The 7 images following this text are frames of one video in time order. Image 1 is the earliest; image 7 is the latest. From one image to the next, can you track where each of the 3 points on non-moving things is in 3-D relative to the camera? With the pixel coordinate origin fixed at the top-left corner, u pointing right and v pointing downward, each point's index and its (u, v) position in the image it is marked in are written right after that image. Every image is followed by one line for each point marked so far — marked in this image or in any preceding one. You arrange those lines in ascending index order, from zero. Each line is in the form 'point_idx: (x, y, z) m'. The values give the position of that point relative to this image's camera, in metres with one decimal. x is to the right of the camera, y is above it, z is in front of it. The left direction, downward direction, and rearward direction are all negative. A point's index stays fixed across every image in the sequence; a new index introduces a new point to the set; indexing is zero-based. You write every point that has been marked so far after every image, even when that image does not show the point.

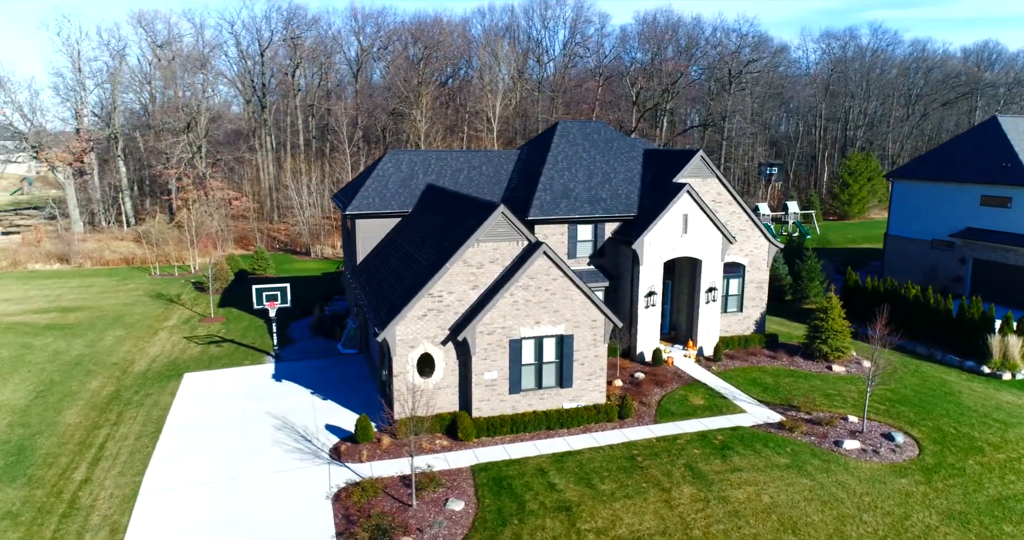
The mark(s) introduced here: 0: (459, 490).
0: (-1.3, -5.4, +17.5) m
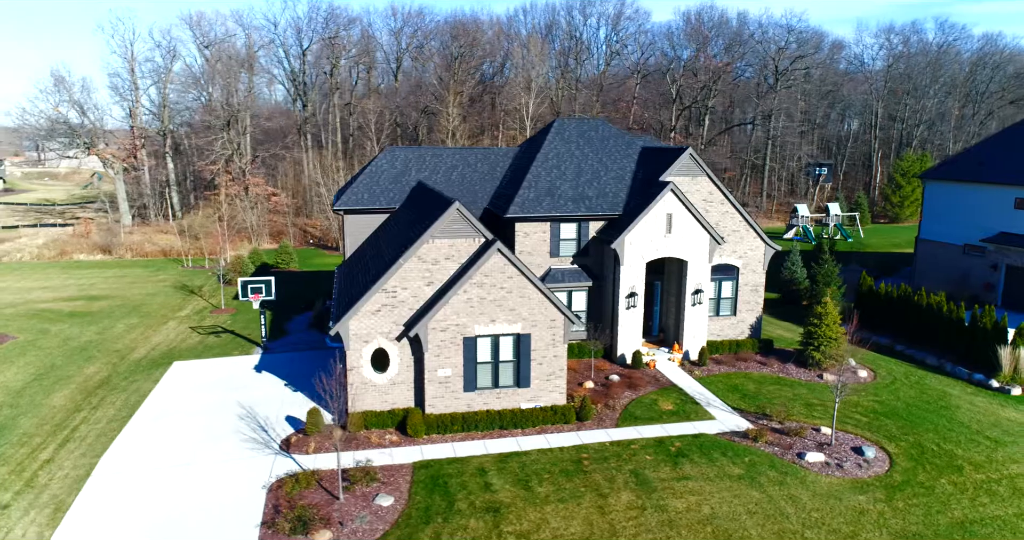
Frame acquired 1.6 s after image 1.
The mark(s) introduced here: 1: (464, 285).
0: (-2.9, -5.3, +17.5) m
1: (-1.3, -0.4, +19.9) m
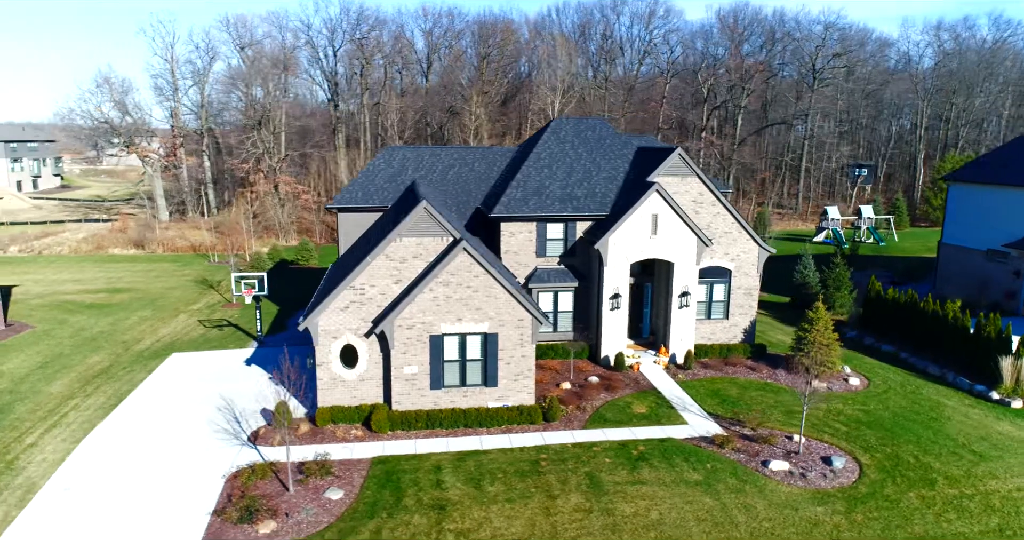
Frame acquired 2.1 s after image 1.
0: (-4.2, -5.2, +17.8) m
1: (-2.3, -0.4, +20.1) m
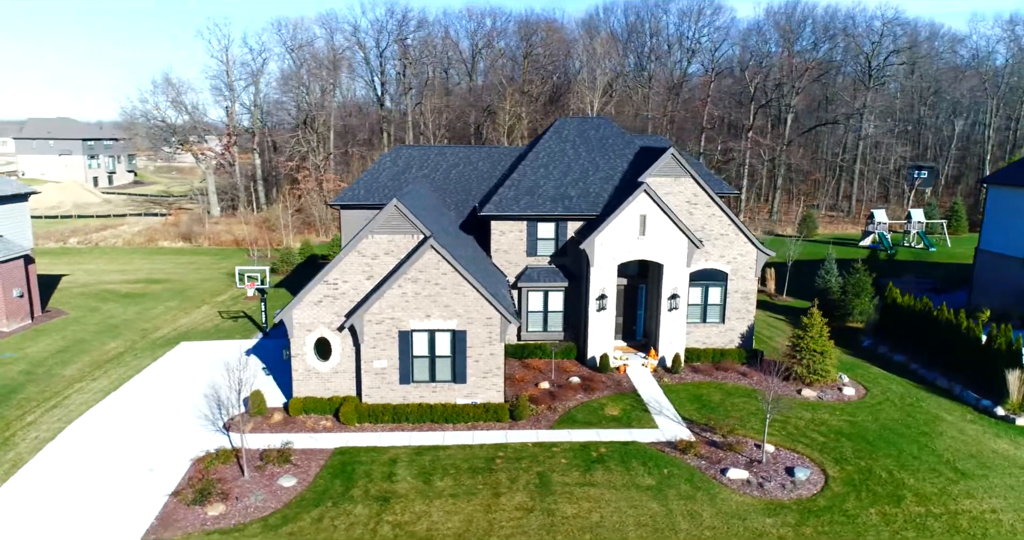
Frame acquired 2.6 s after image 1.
0: (-5.4, -5.1, +18.3) m
1: (-3.2, -0.3, +20.4) m
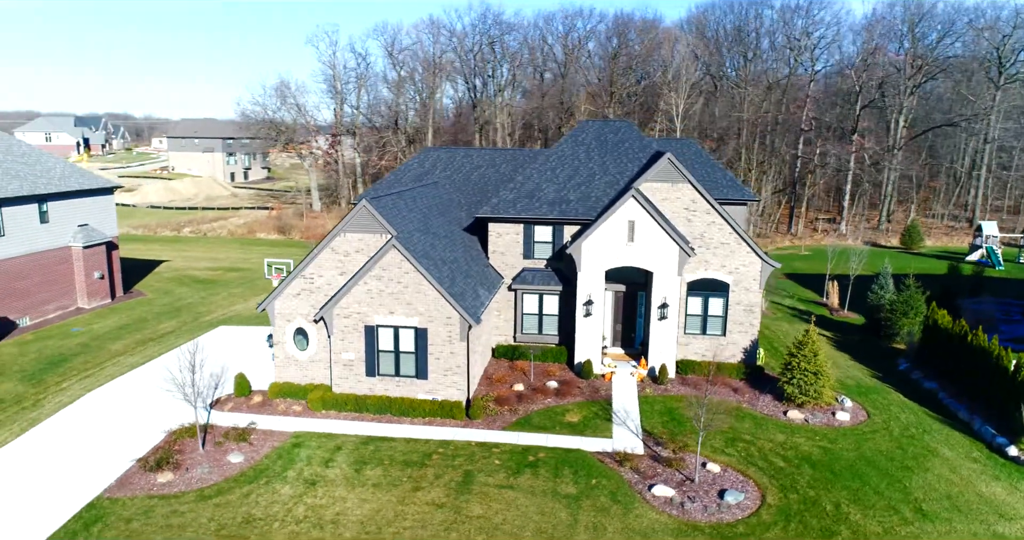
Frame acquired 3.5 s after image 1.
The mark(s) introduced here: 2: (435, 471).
0: (-7.1, -4.9, +19.8) m
1: (-4.5, -0.2, +21.5) m
2: (-2.0, -5.3, +18.6) m
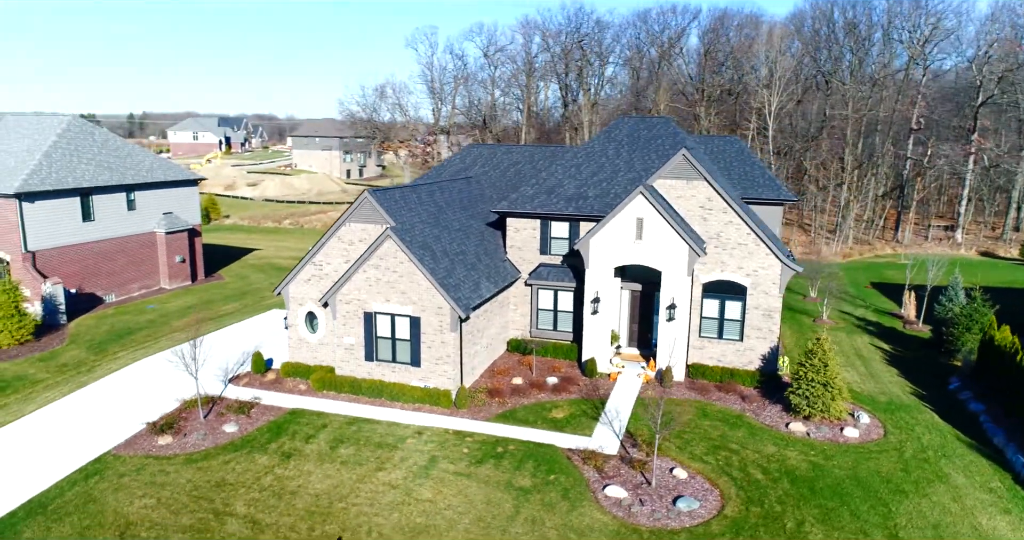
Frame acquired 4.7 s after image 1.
0: (-7.8, -4.5, +21.2) m
1: (-4.7, +0.2, +22.4) m
2: (-2.9, -5.0, +19.2) m
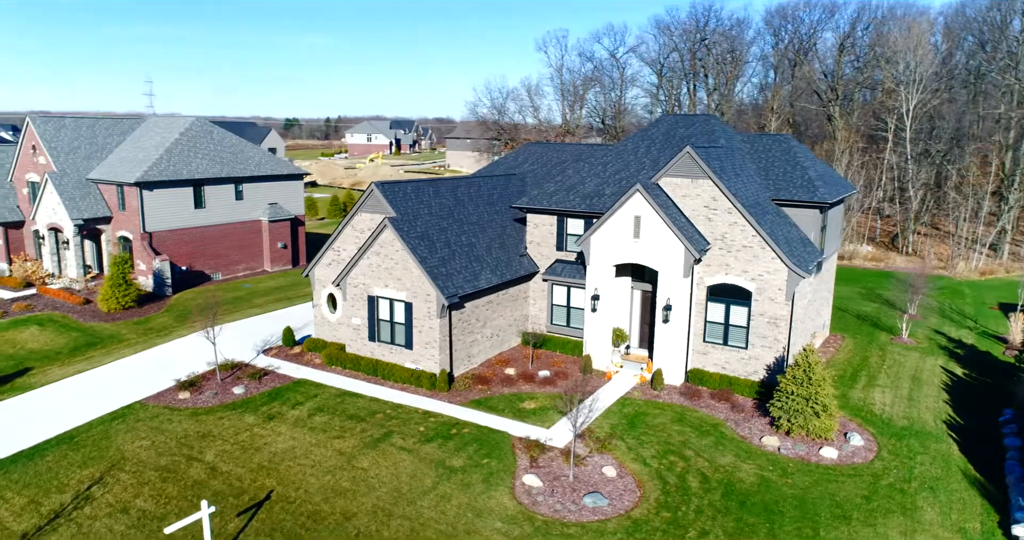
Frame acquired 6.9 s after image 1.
0: (-8.4, -3.8, +23.8) m
1: (-4.9, +0.6, +24.2) m
2: (-4.2, -4.5, +20.7) m
